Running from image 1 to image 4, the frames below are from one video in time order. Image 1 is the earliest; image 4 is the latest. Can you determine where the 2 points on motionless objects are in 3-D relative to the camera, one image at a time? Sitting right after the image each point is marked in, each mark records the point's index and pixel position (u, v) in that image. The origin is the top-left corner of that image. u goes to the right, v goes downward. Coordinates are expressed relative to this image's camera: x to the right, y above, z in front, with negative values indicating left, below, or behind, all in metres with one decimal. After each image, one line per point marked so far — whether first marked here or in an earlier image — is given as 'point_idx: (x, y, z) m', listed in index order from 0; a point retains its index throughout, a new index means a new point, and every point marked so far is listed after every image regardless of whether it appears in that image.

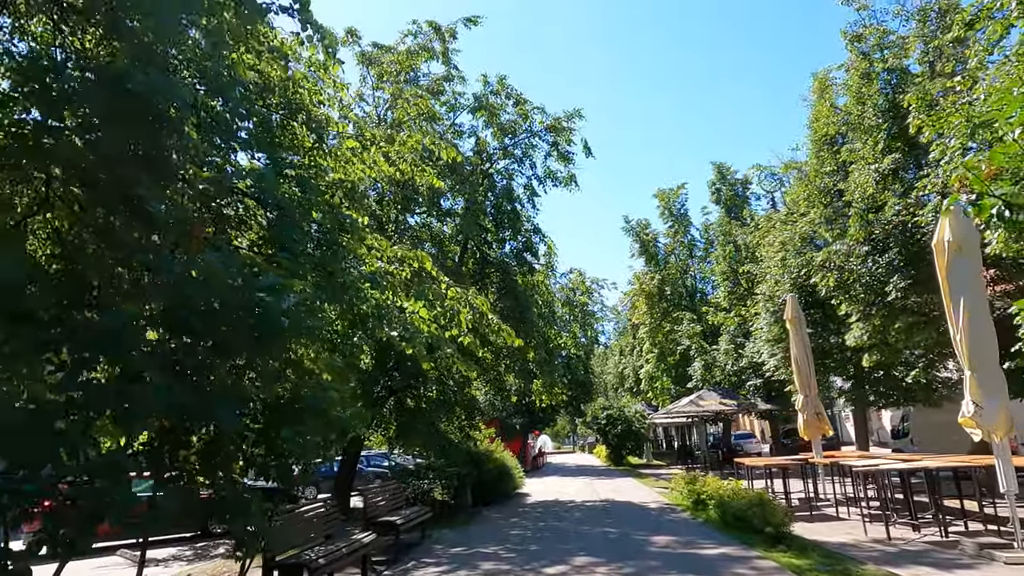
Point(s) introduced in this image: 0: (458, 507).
0: (-1.5, -5.8, +18.1) m
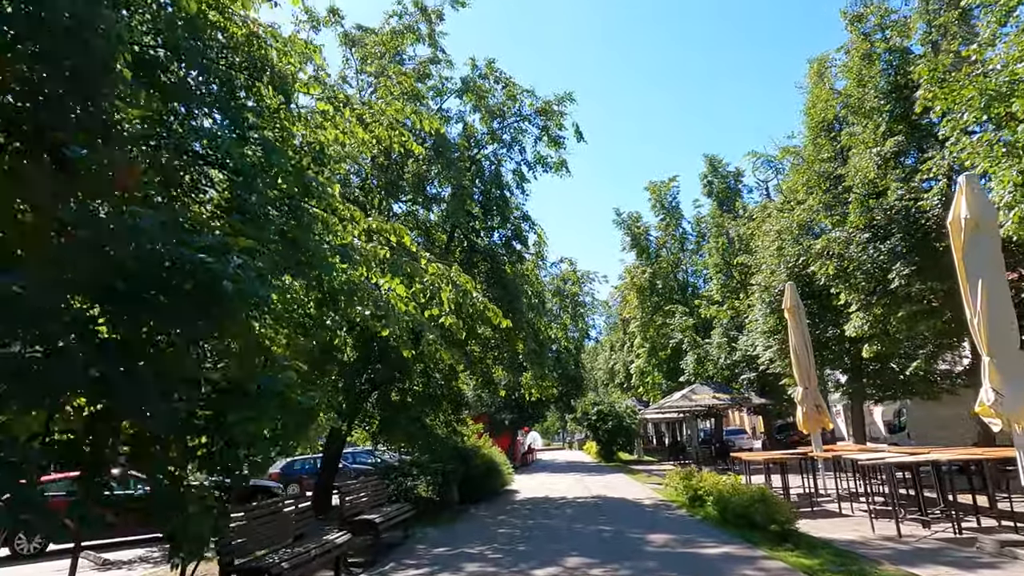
0: (-1.8, -5.6, +17.5) m
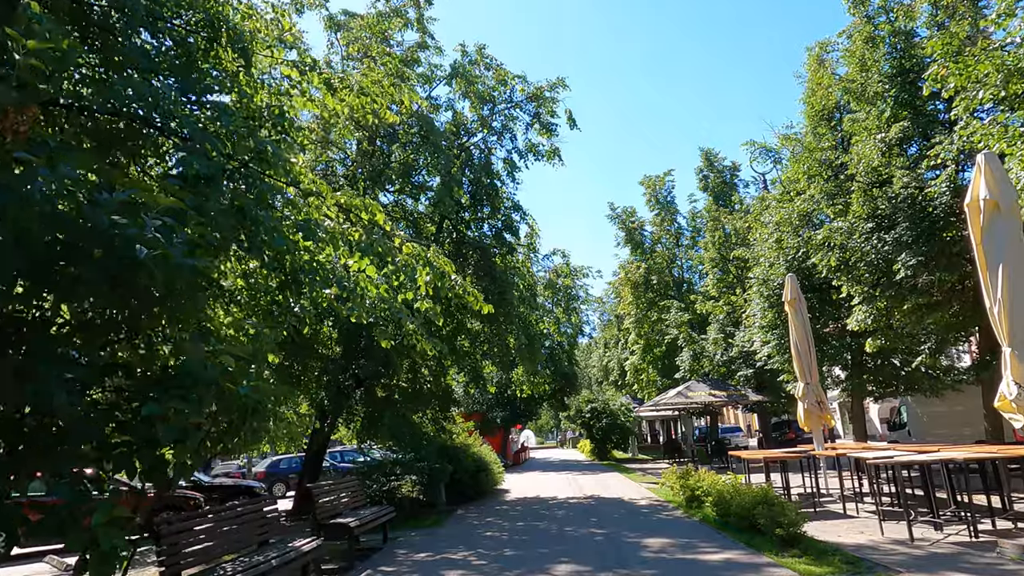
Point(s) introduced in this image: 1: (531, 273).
0: (-2.0, -5.4, +16.8) m
1: (+0.5, +0.4, +19.2) m
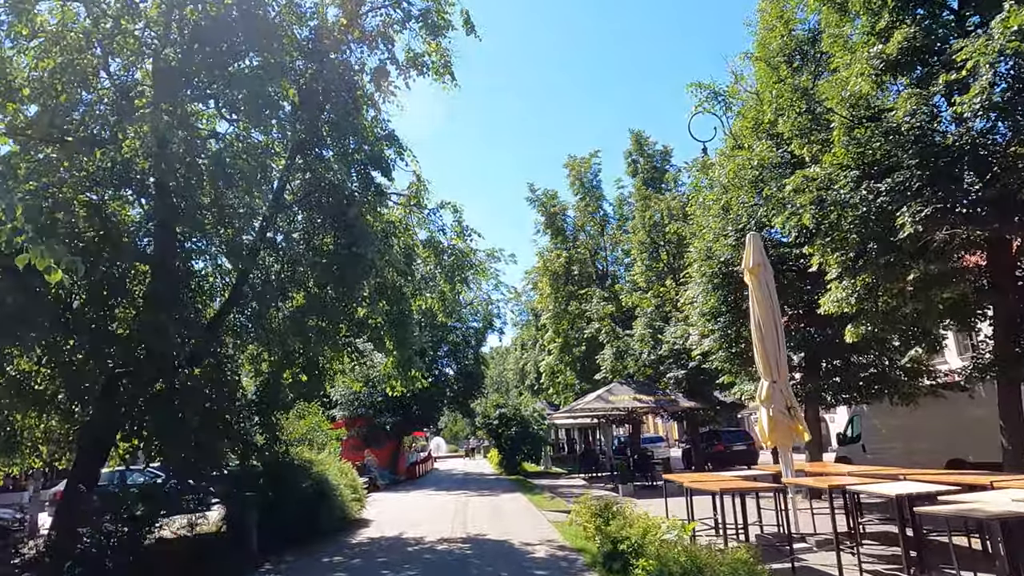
0: (-4.6, -4.5, +12.0) m
1: (-2.2, +1.2, +14.6) m
